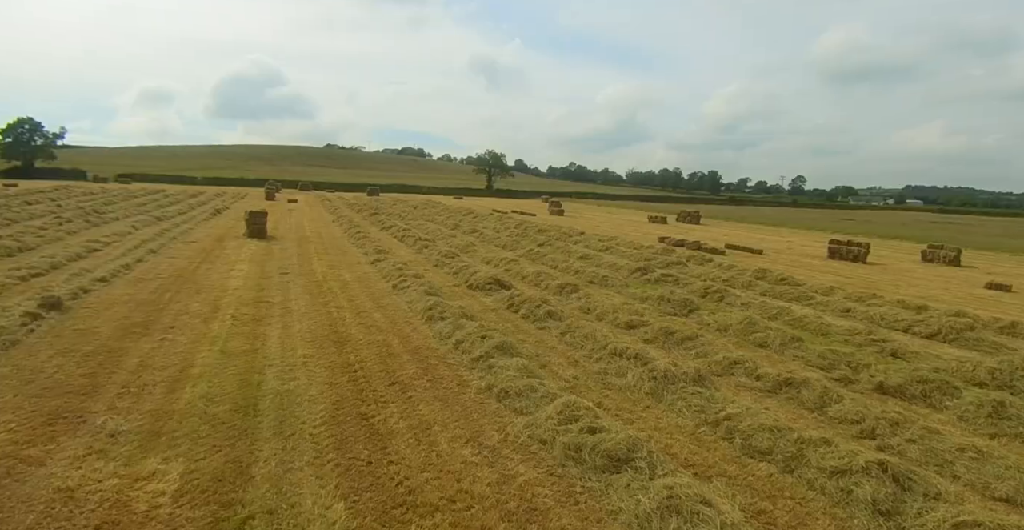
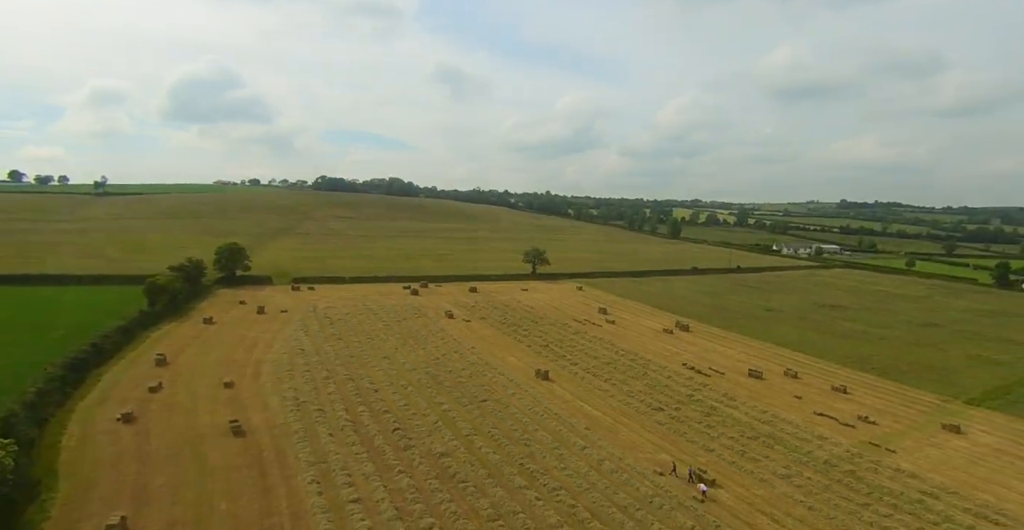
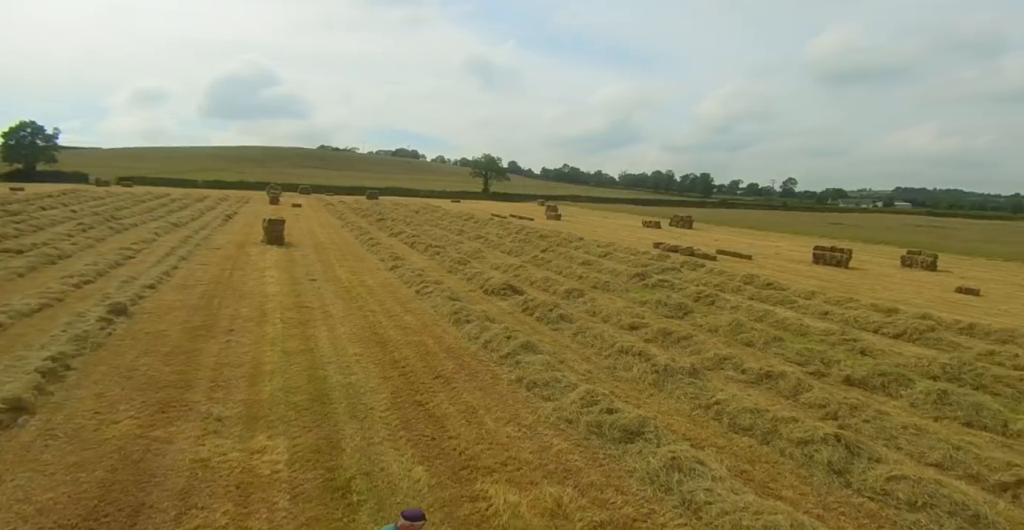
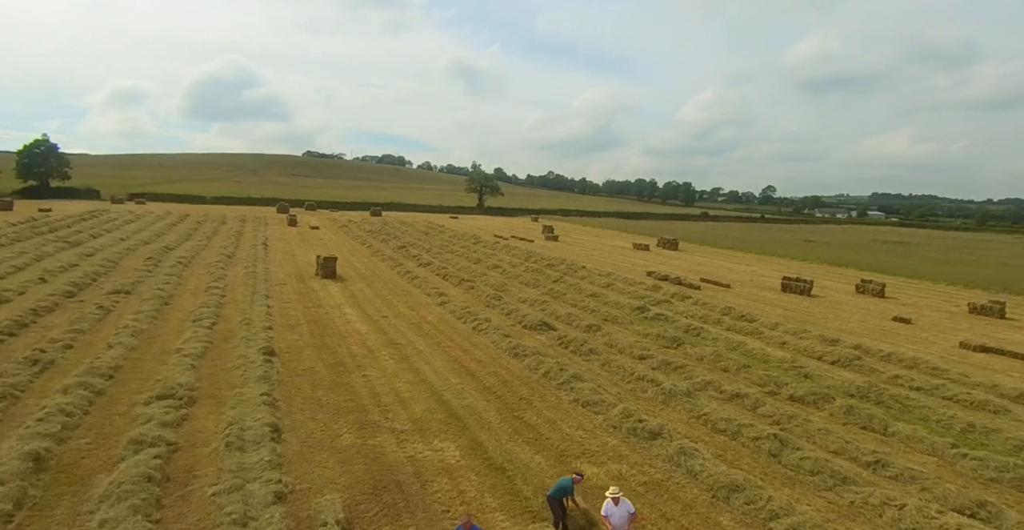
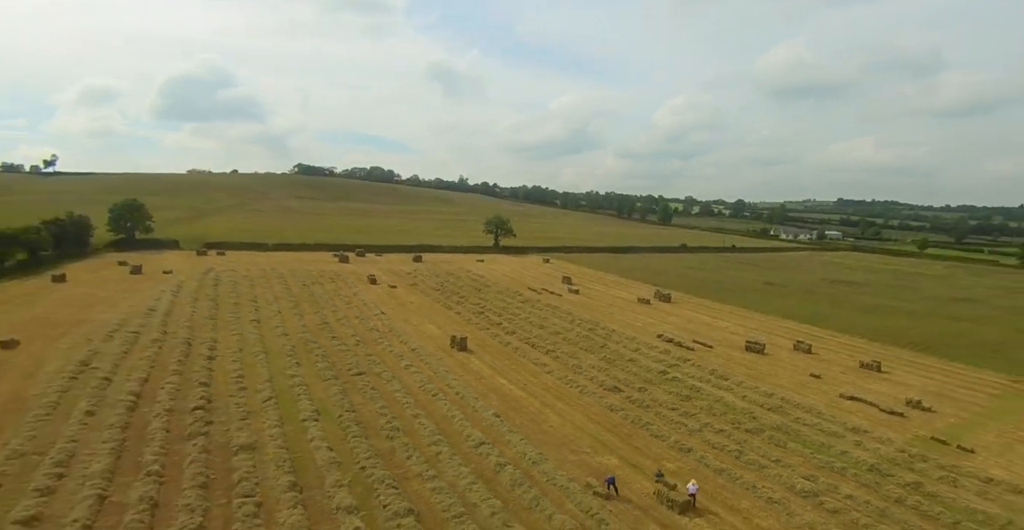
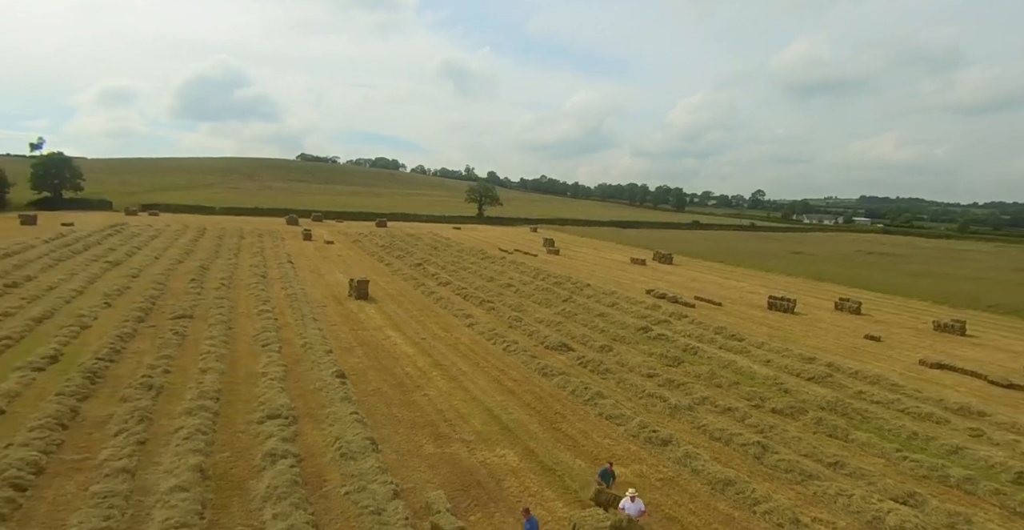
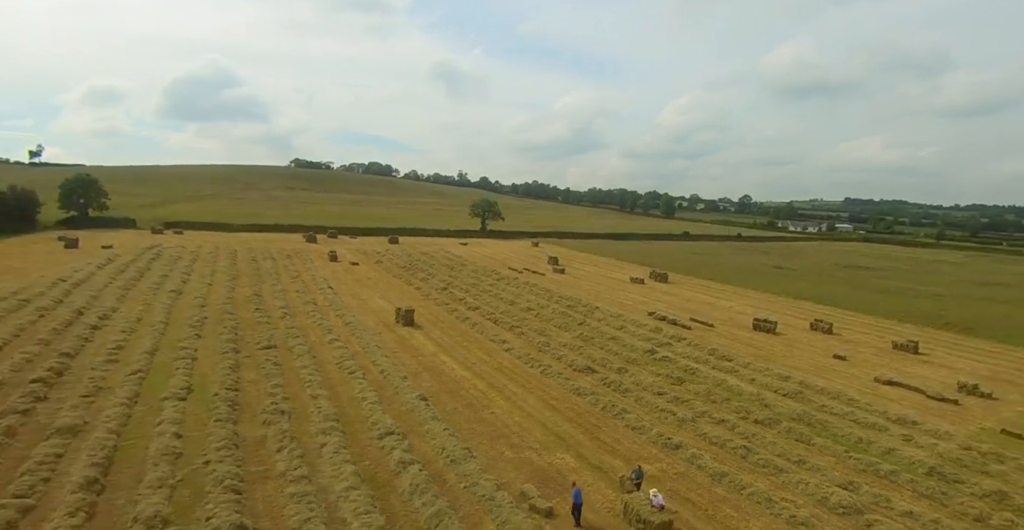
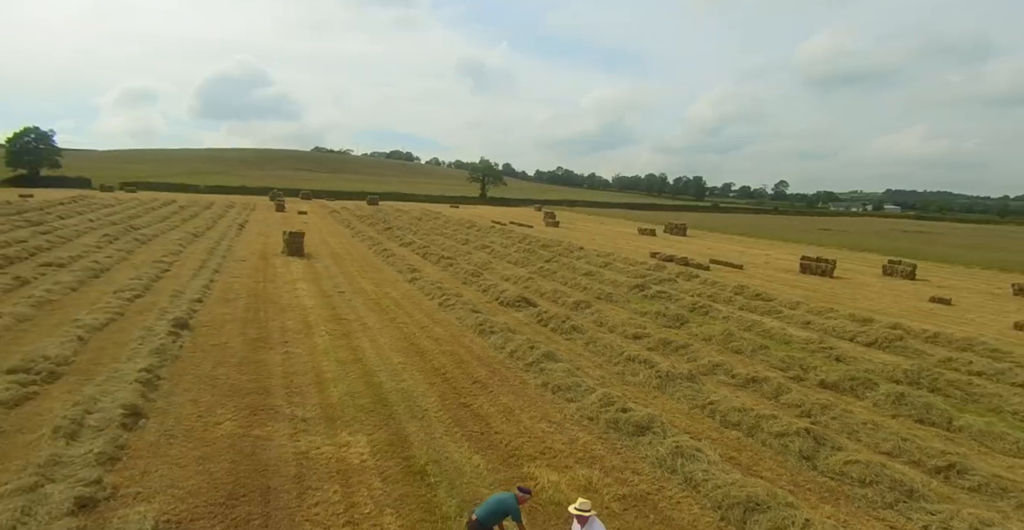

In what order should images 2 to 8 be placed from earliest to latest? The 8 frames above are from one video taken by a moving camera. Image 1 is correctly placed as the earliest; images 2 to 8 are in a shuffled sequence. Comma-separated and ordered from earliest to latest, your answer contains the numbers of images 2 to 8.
3, 8, 4, 6, 7, 5, 2
